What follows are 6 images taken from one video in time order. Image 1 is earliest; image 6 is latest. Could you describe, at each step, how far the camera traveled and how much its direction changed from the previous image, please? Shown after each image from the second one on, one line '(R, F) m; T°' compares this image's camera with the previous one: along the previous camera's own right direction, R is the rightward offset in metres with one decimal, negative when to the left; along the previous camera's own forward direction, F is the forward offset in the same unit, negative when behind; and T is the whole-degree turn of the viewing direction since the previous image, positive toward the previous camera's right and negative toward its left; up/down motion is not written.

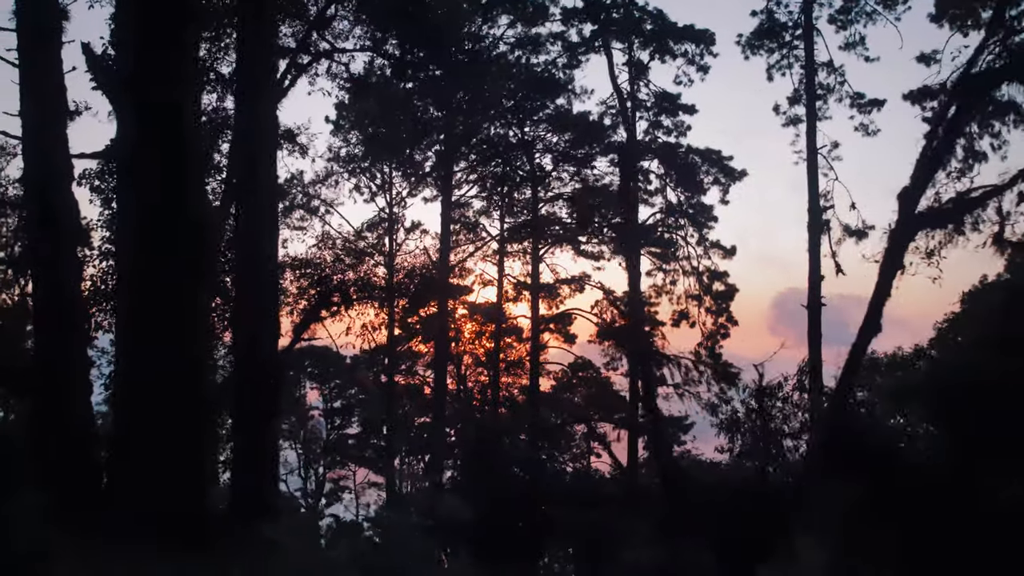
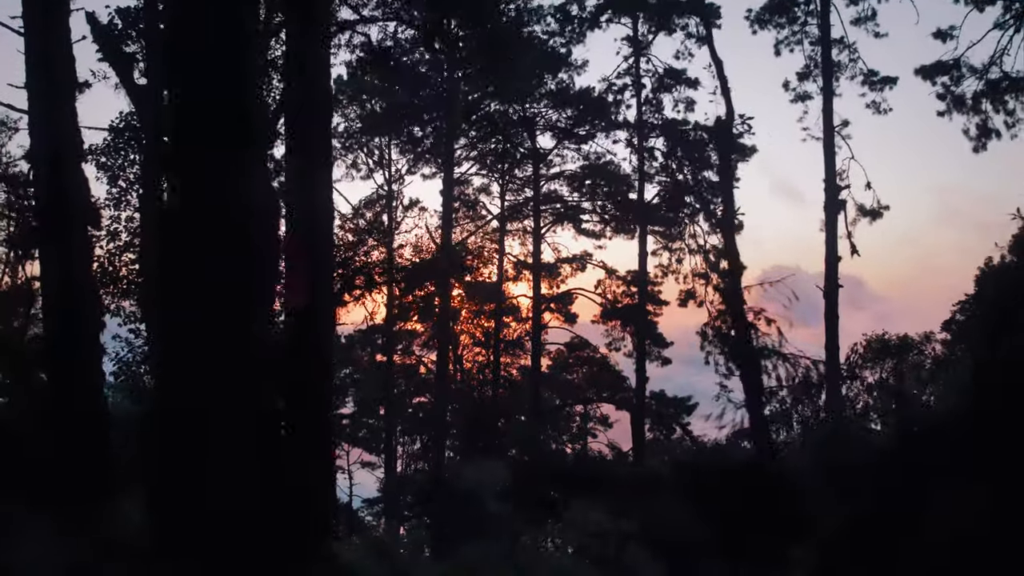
(-0.4, +0.3) m; +1°
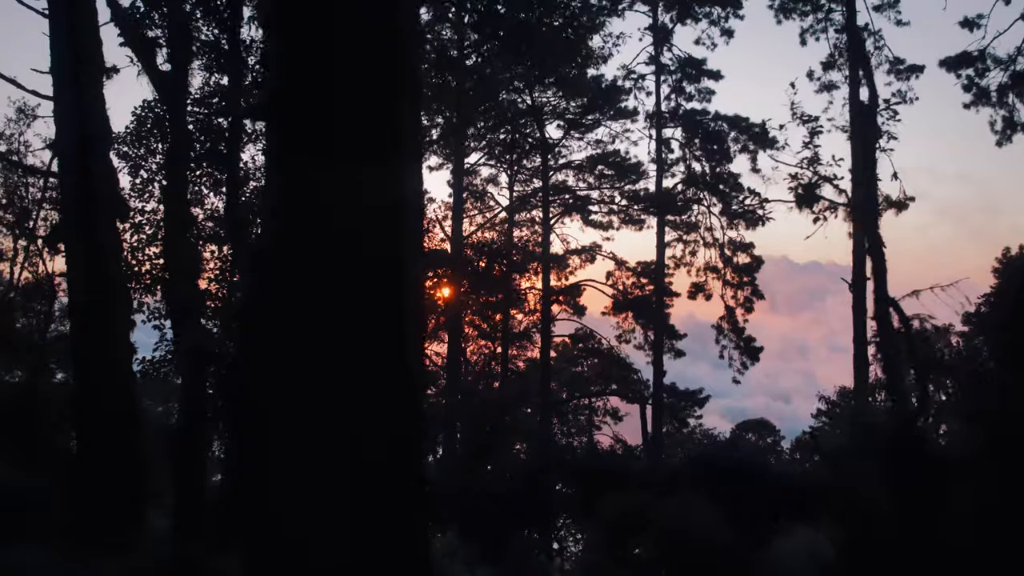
(-0.5, +0.3) m; +1°
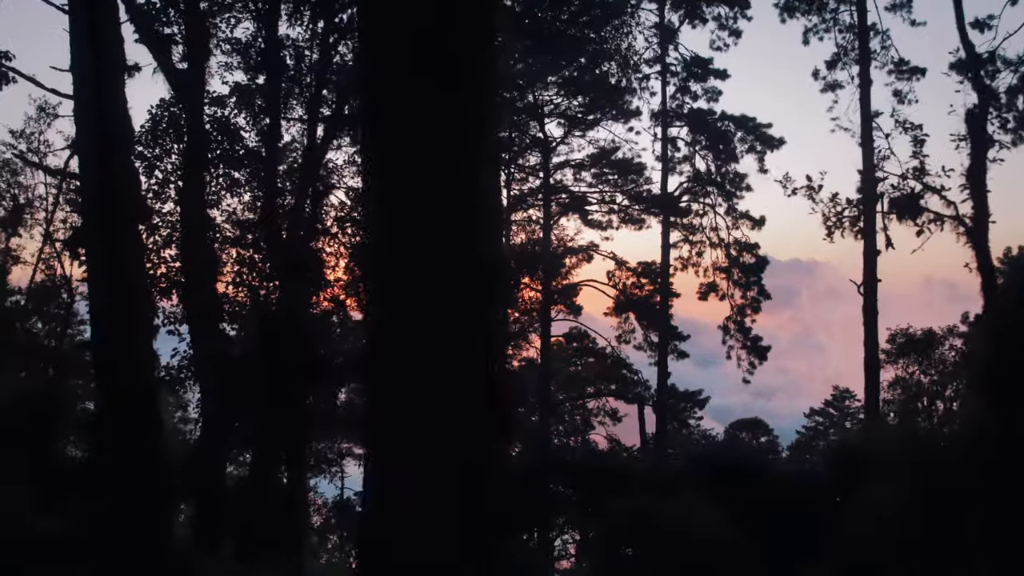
(-0.4, +0.2) m; +1°
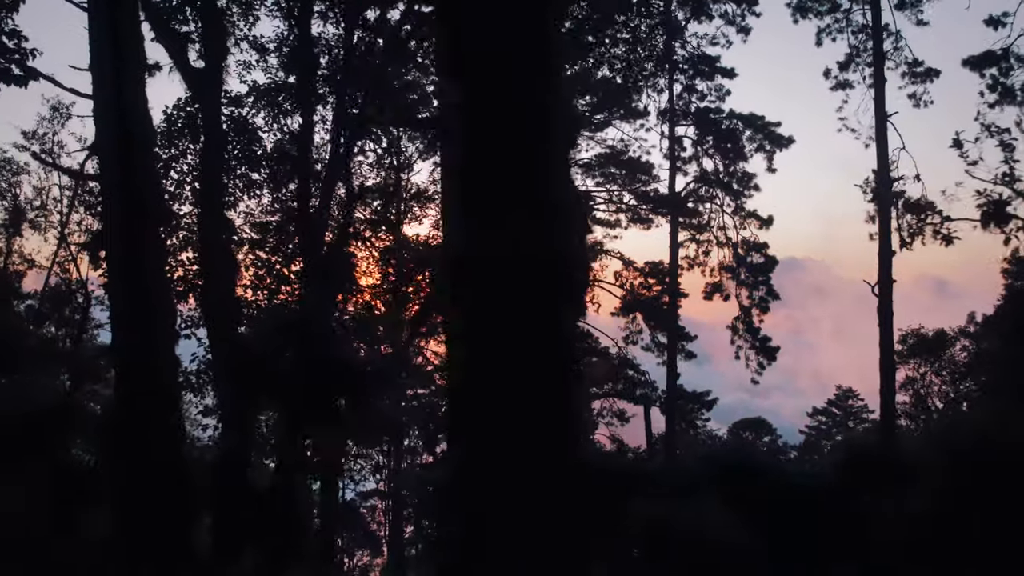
(-0.3, +0.1) m; 0°
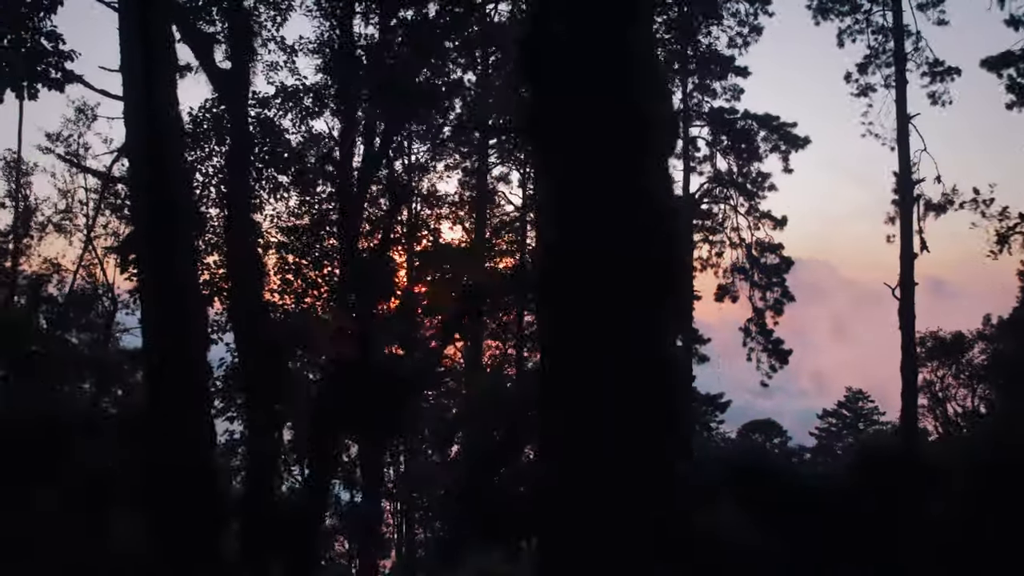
(-0.3, +0.1) m; 0°
